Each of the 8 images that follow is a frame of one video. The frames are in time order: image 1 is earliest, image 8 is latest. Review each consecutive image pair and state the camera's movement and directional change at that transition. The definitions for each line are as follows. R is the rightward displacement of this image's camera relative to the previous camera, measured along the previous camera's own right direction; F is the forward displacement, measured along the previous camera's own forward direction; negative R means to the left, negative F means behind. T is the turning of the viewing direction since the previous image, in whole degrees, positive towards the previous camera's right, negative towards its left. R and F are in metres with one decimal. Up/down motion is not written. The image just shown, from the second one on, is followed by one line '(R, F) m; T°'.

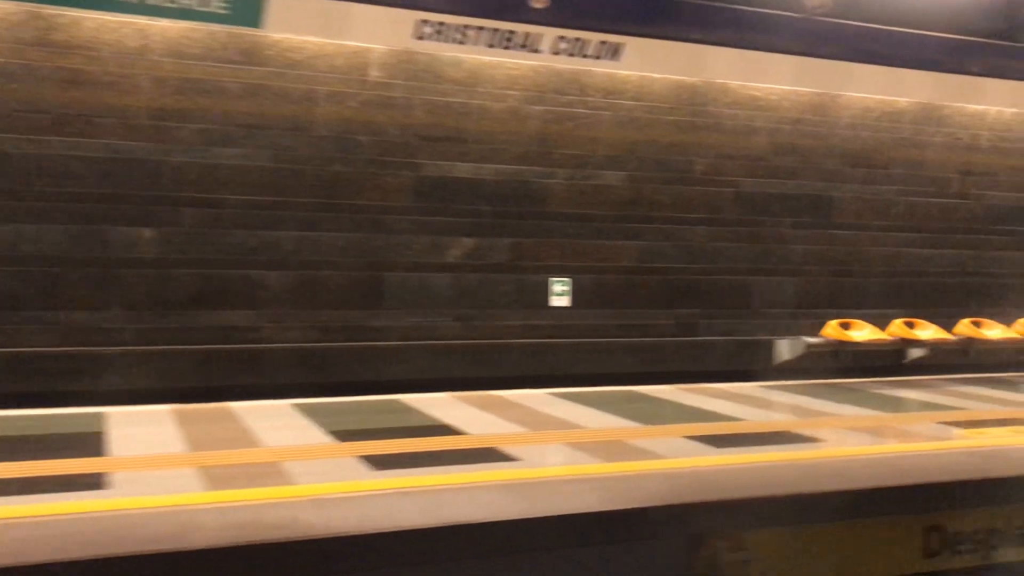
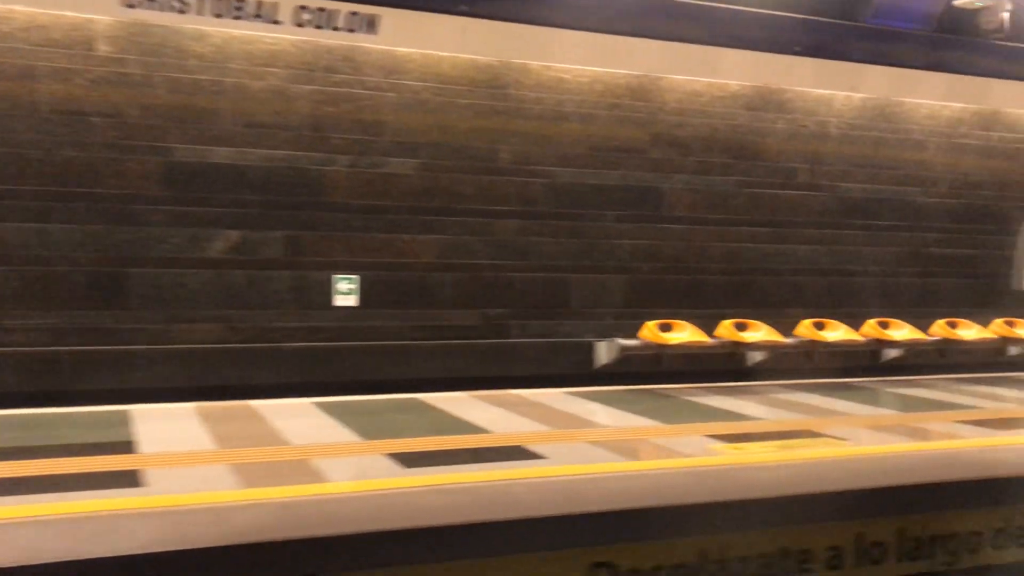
(+0.7, +0.5) m; 0°
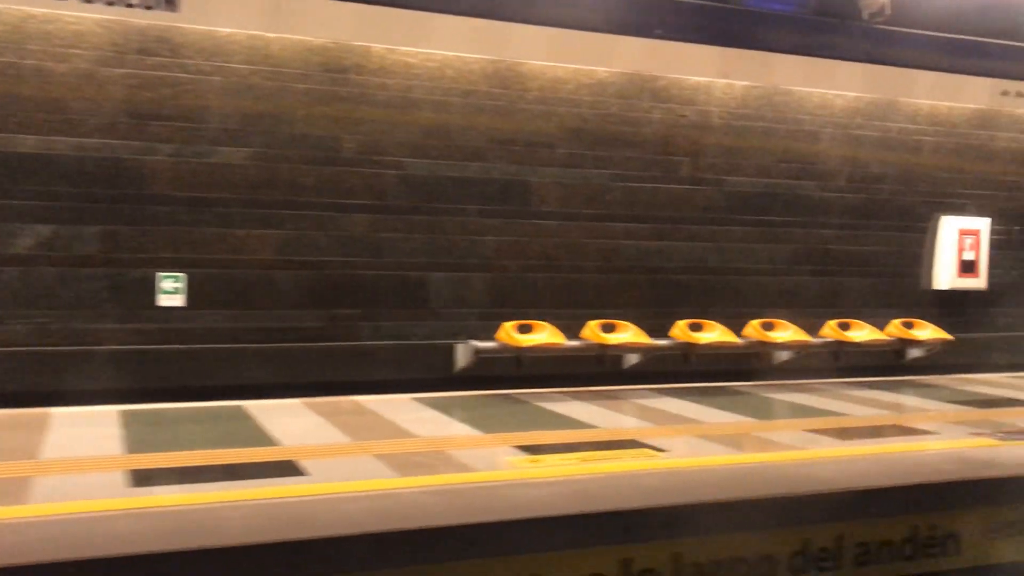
(+0.5, +0.4) m; 0°
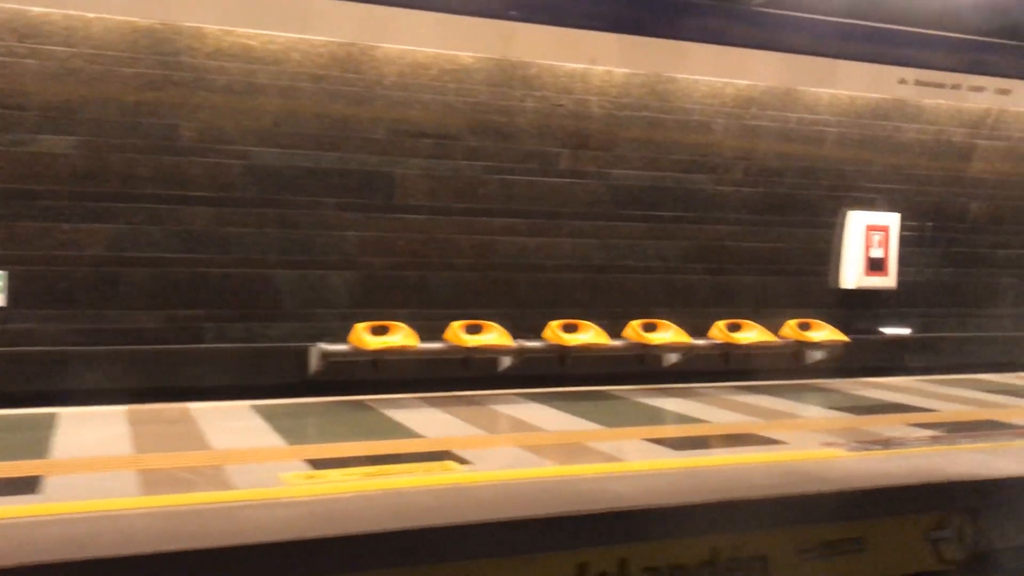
(+0.4, +0.3) m; 0°
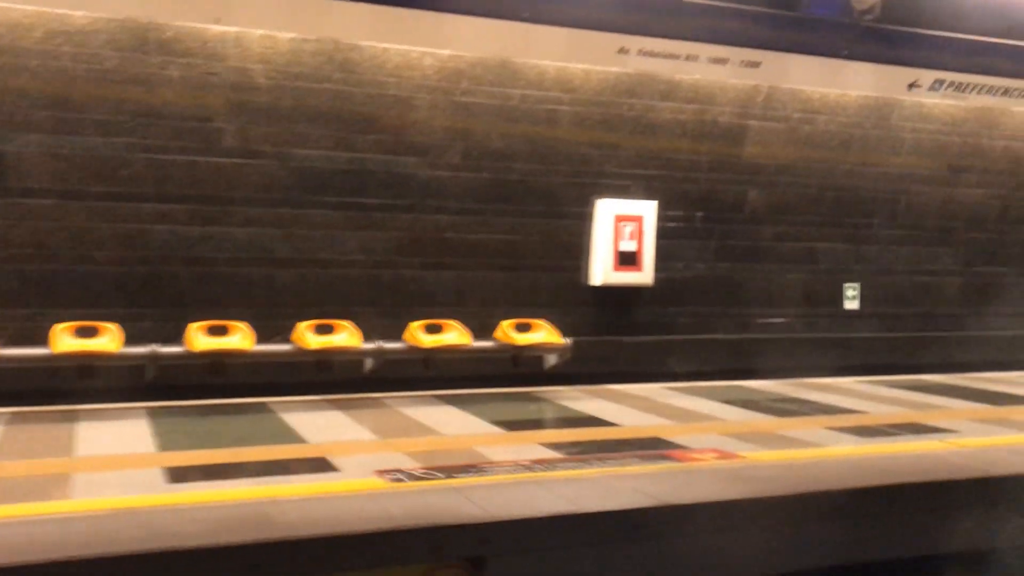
(+1.0, +0.7) m; +1°
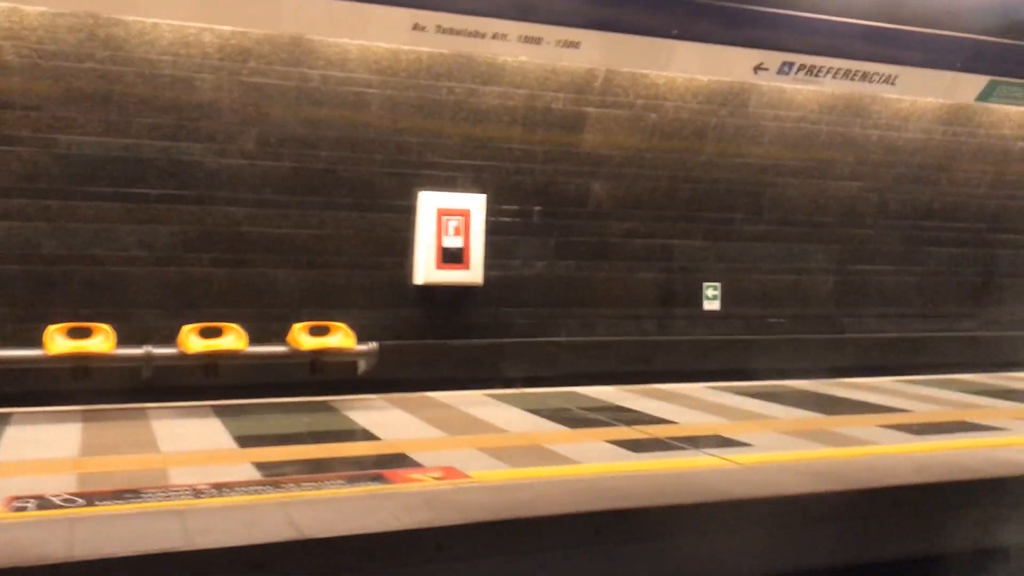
(+0.6, +0.5) m; +1°
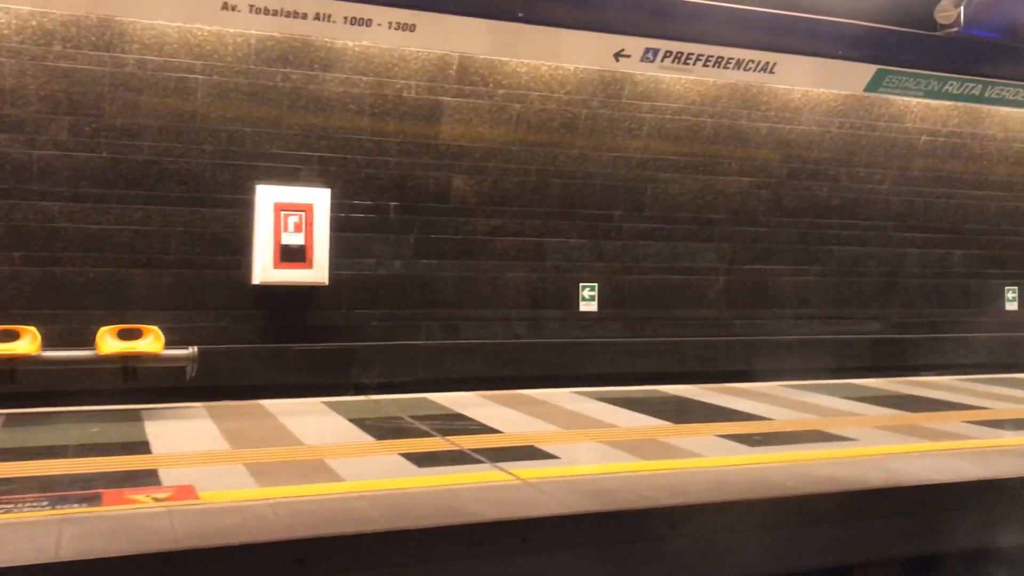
(+0.5, +0.3) m; +1°
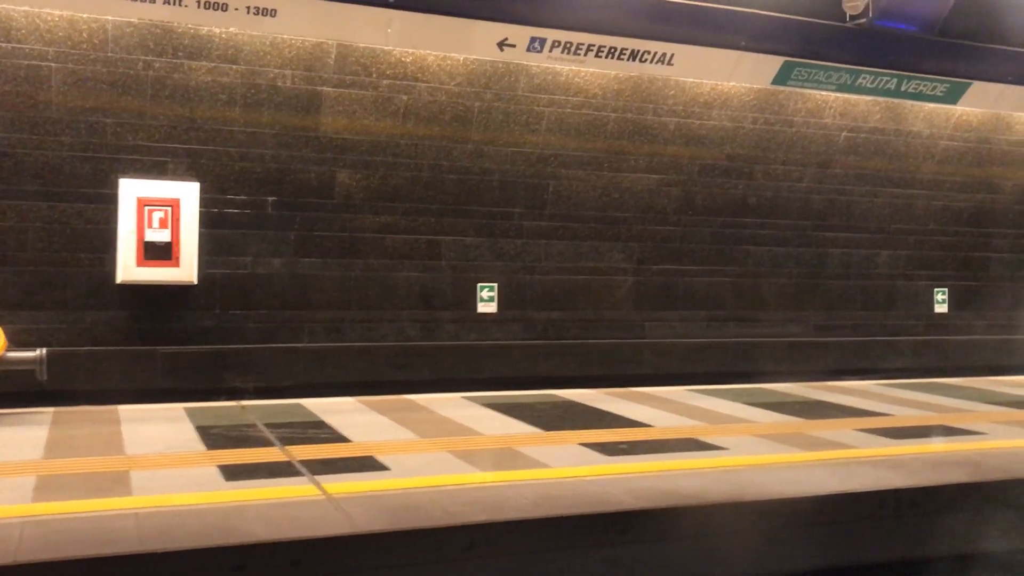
(+0.3, +0.2) m; +1°
